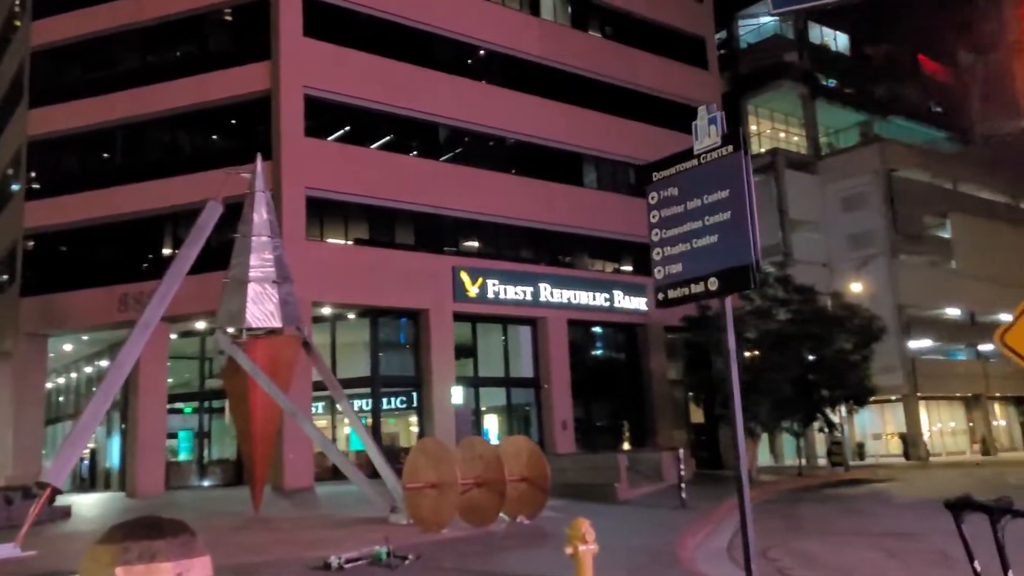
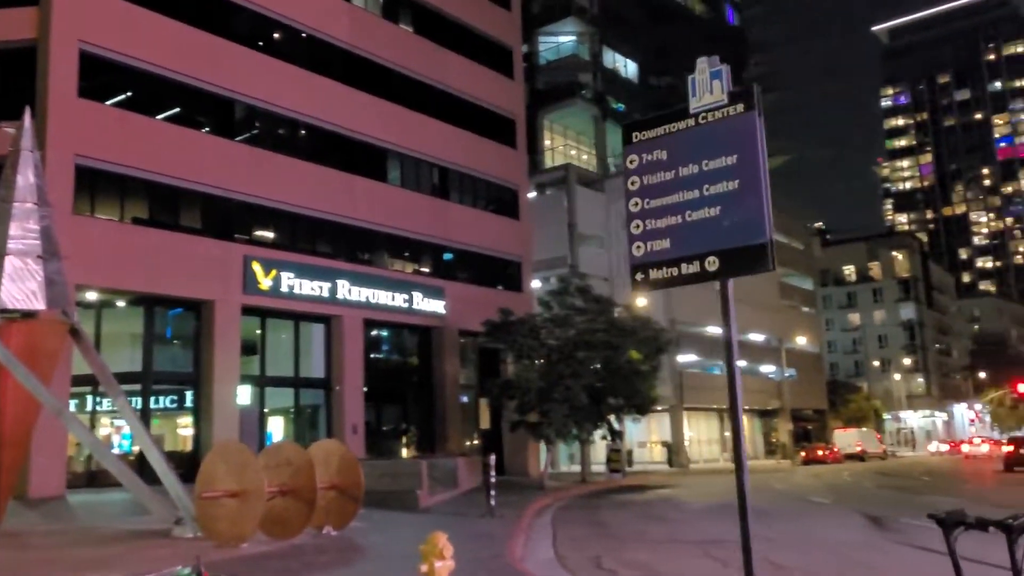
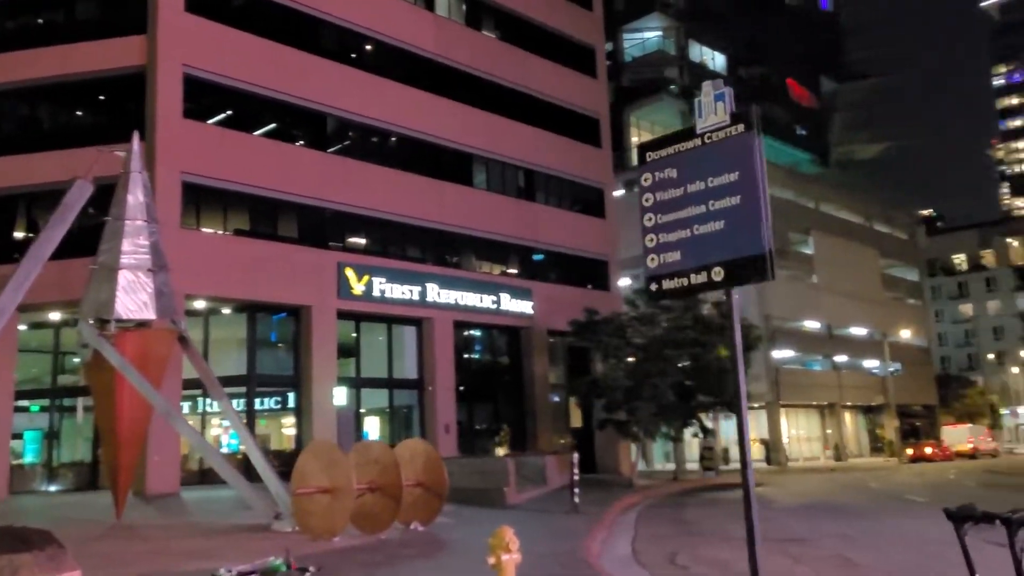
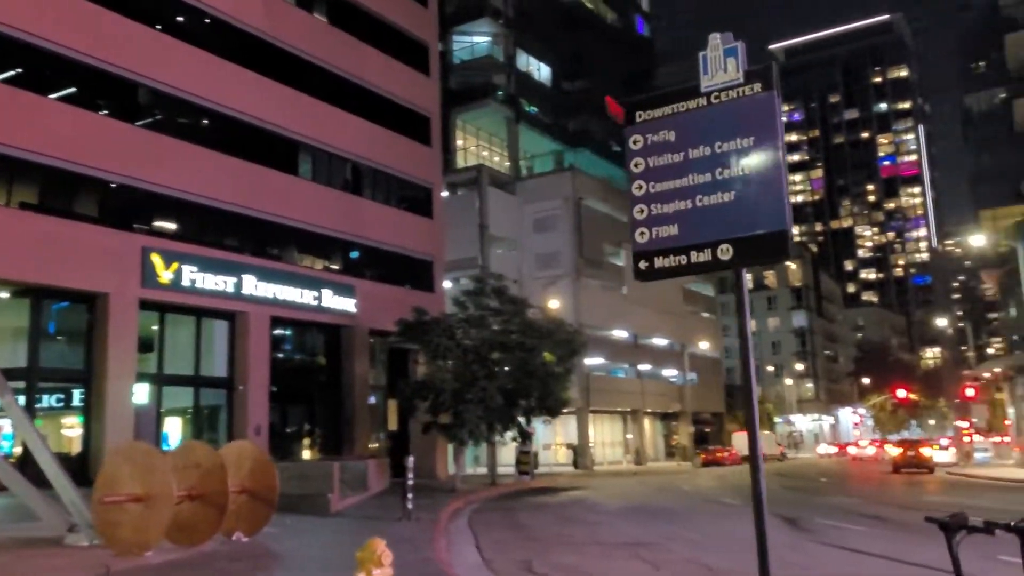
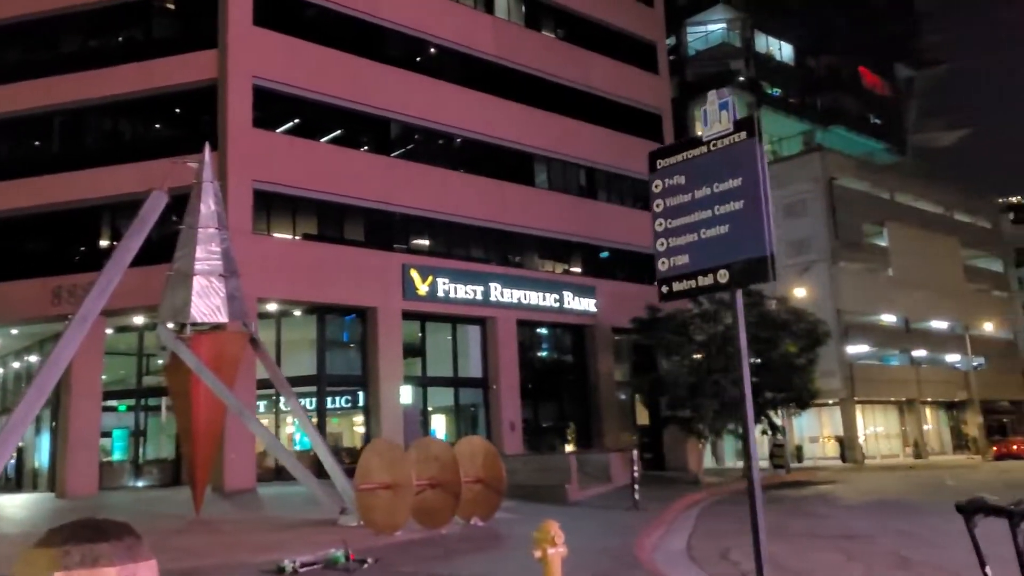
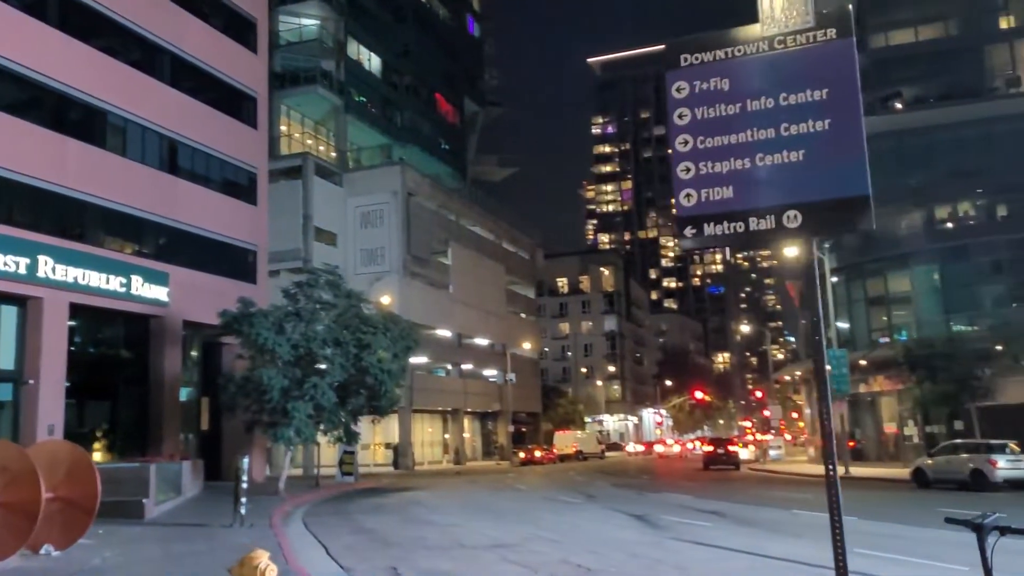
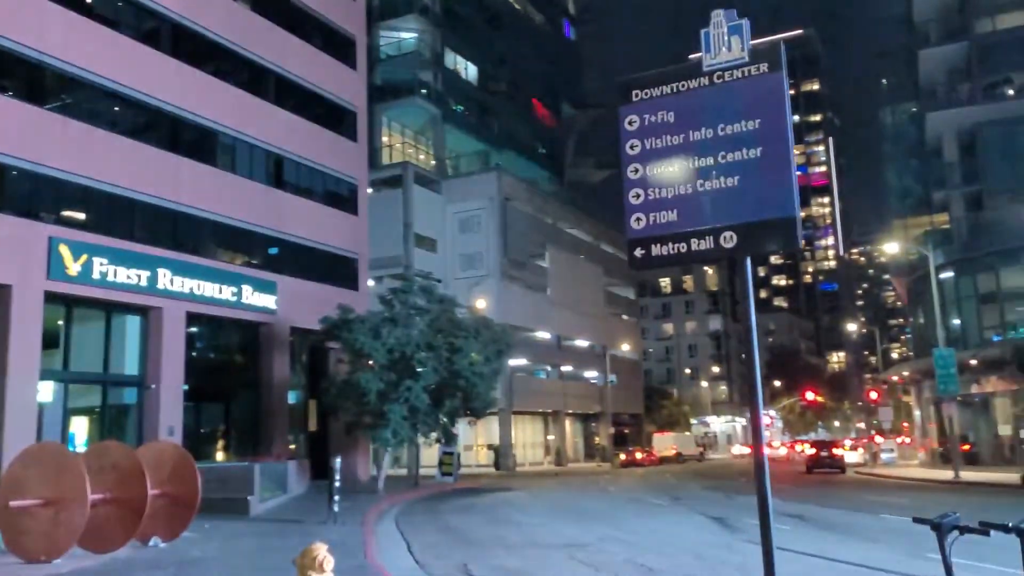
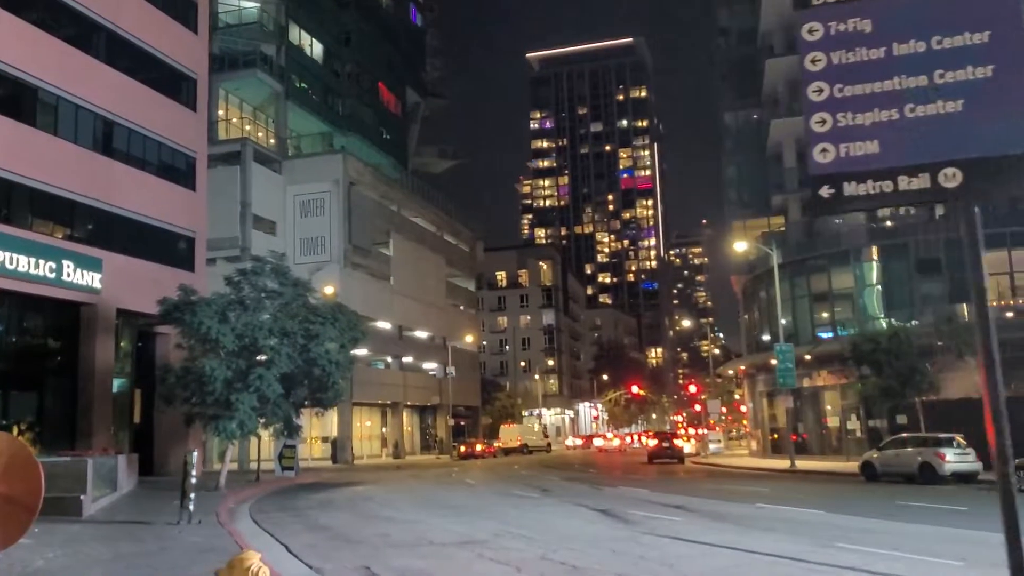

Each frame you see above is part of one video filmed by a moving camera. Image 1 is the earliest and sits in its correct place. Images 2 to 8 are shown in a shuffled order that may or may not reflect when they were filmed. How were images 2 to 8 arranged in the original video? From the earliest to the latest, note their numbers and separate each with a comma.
5, 3, 2, 4, 7, 6, 8
